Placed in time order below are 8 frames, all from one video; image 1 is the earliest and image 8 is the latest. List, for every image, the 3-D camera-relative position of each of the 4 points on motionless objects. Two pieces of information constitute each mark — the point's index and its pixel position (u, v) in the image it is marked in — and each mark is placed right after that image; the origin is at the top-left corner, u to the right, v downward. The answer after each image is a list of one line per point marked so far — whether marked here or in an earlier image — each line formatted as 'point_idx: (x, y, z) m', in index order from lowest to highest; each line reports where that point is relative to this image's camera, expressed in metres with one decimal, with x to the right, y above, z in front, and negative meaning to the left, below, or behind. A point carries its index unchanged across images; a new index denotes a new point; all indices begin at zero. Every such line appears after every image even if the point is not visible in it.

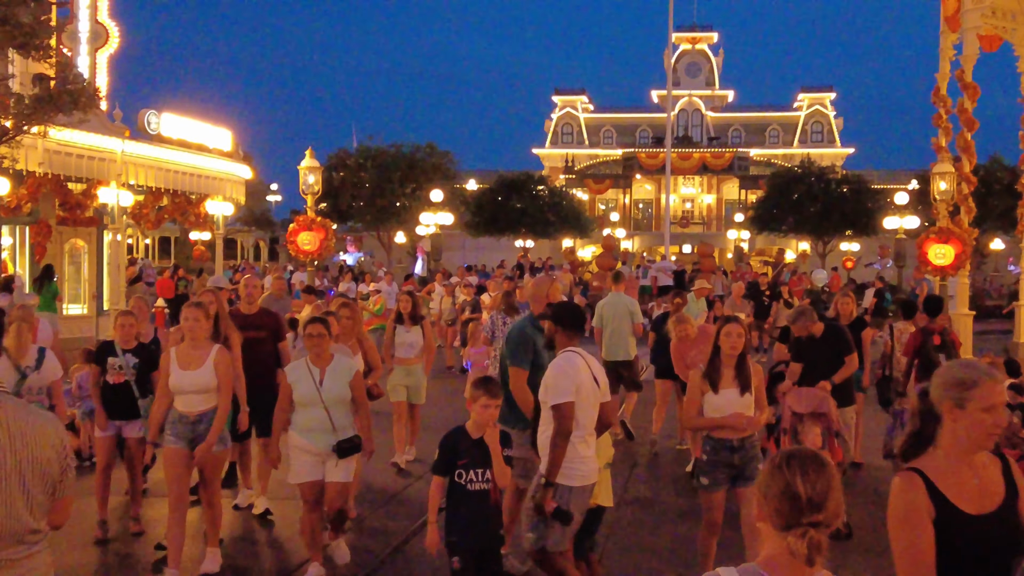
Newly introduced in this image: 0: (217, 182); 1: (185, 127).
0: (-5.2, +1.9, +16.1) m
1: (-5.4, +2.7, +15.1) m
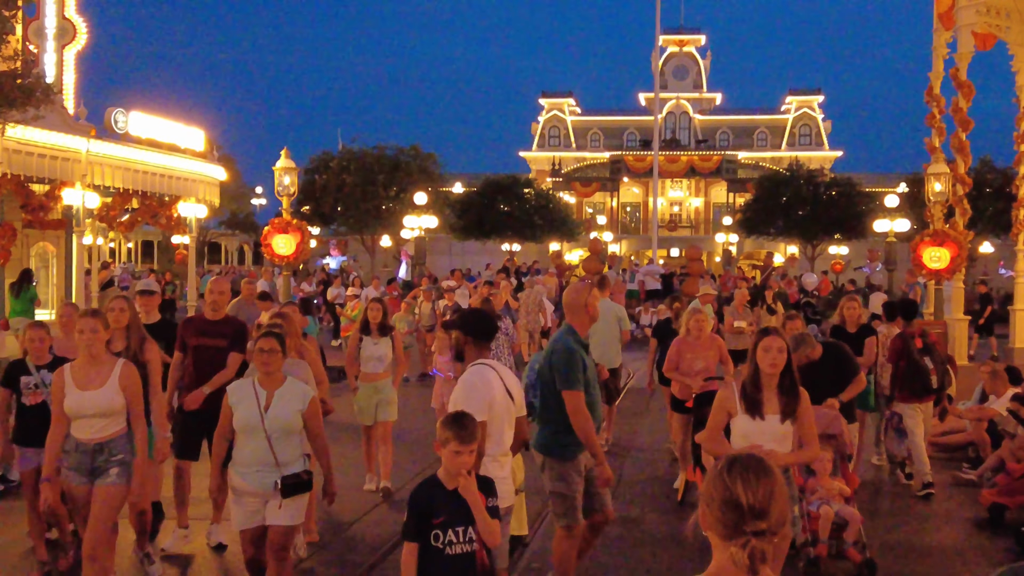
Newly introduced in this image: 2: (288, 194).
0: (-5.5, +1.8, +15.5) m
1: (-5.7, +2.6, +14.5) m
2: (-3.8, +1.6, +15.3) m
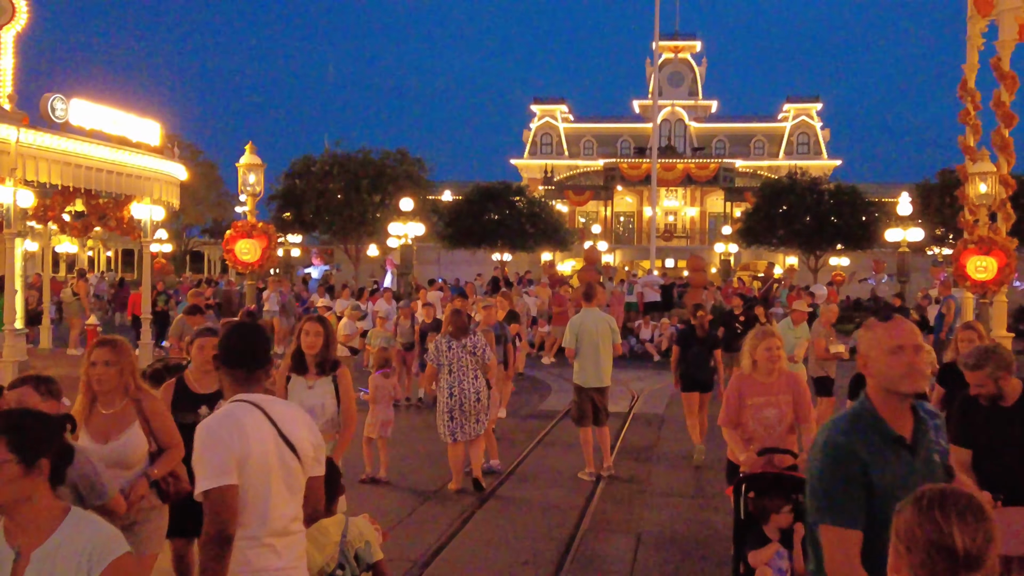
0: (-5.6, +1.6, +13.9) m
1: (-5.8, +2.4, +12.9) m
2: (-3.9, +1.4, +13.7) m
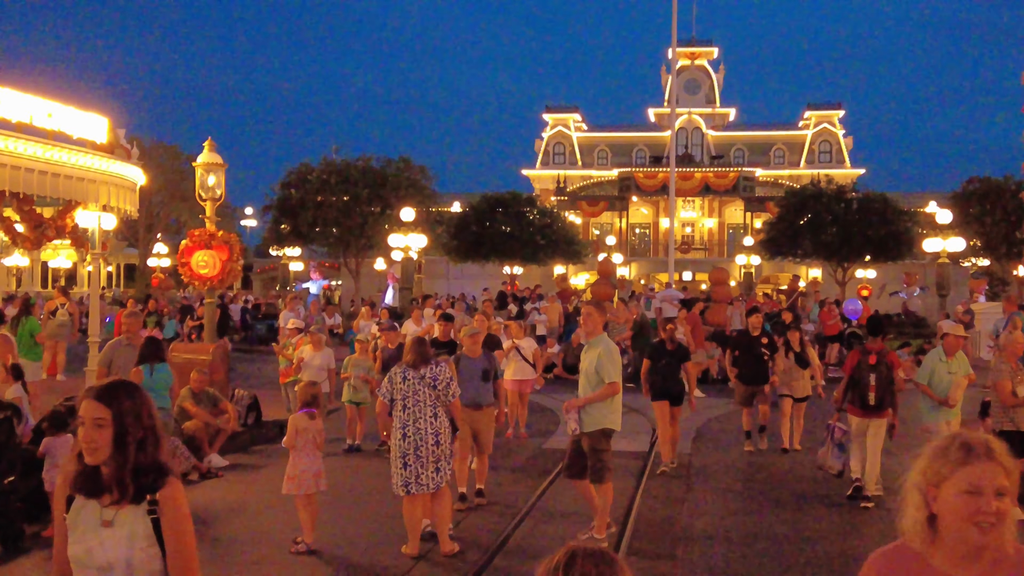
0: (-5.7, +1.4, +12.1) m
1: (-5.8, +2.2, +11.1) m
2: (-3.9, +1.2, +11.9) m
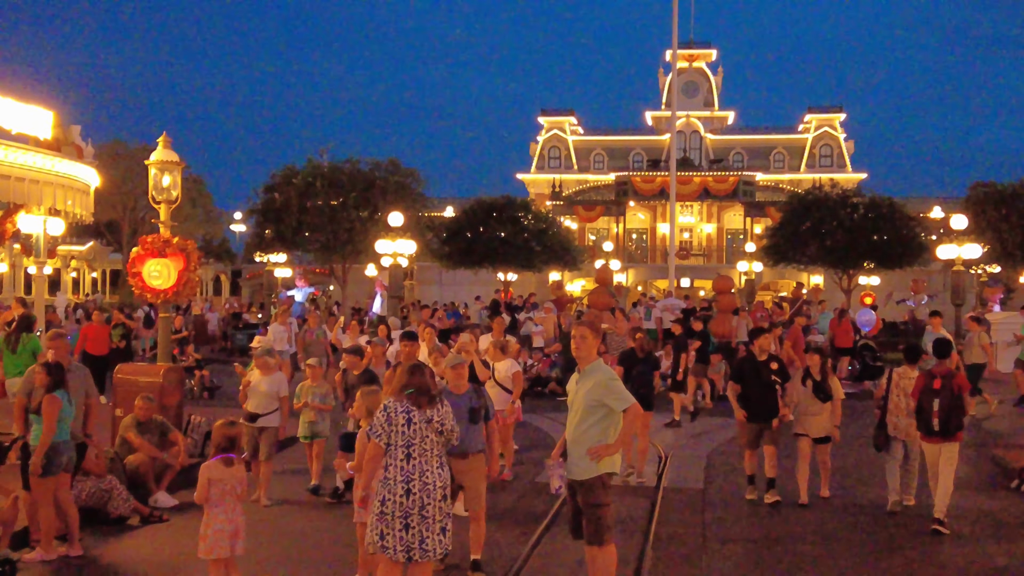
0: (-5.8, +1.2, +10.9) m
1: (-5.9, +2.1, +9.9) m
2: (-4.0, +1.0, +10.6) m
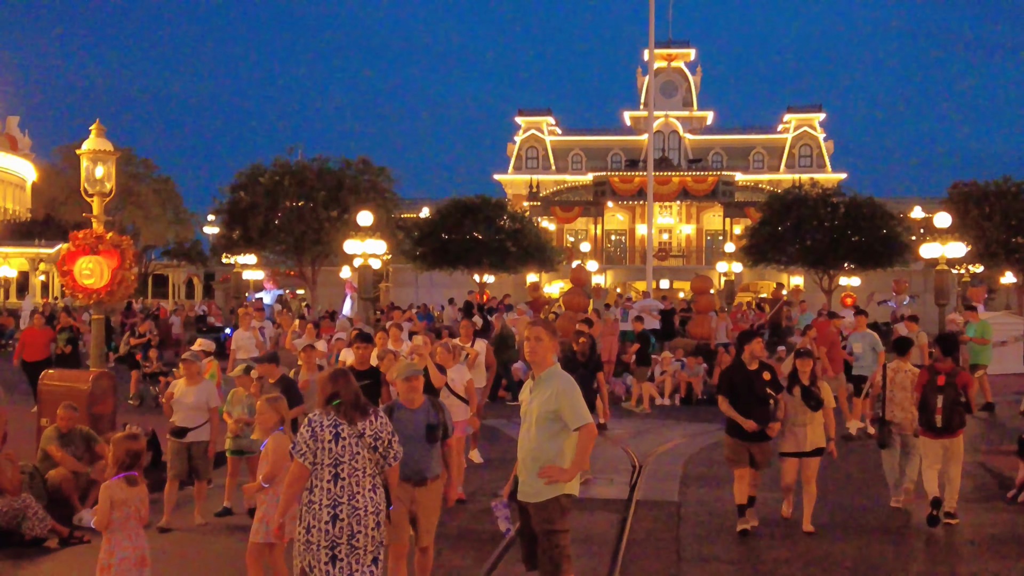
0: (-6.2, +1.2, +10.0) m
1: (-6.3, +2.1, +9.0) m
2: (-4.4, +1.0, +9.8) m
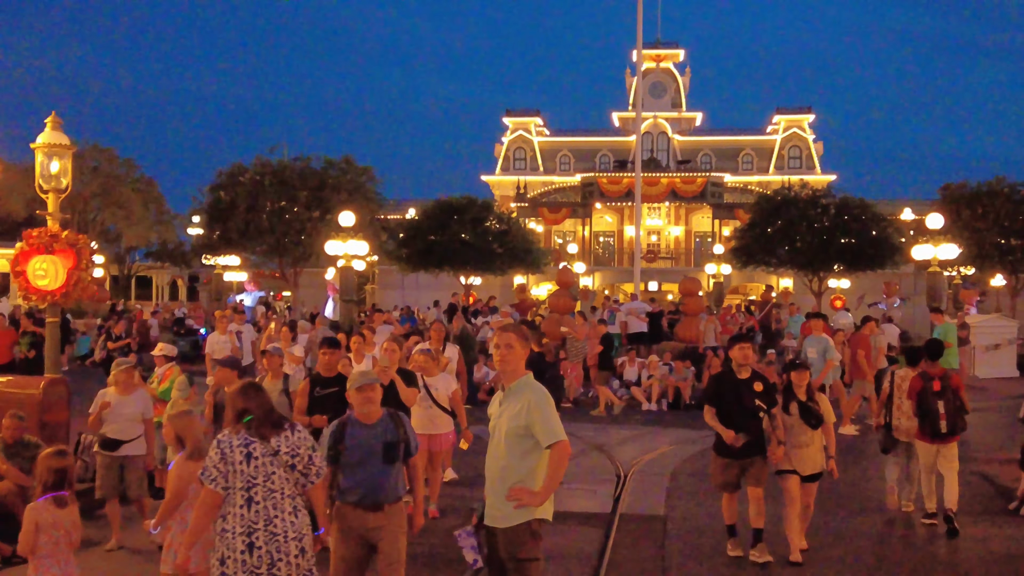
0: (-6.4, +1.2, +9.5) m
1: (-6.5, +2.0, +8.5) m
2: (-4.6, +1.0, +9.3) m
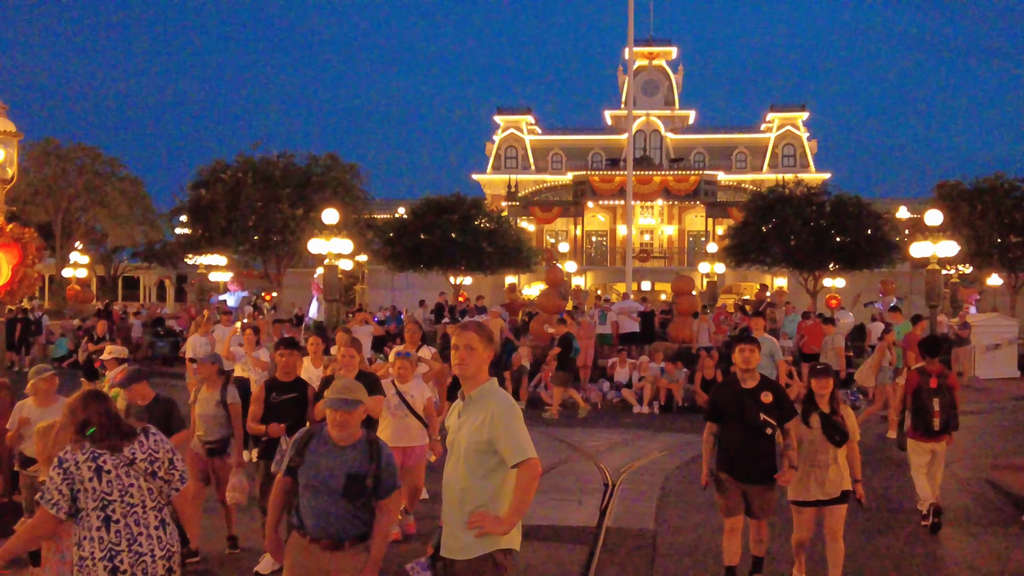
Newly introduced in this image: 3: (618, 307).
0: (-6.6, +1.2, +8.8) m
1: (-6.7, +2.1, +7.8) m
2: (-4.8, +1.0, +8.7) m
3: (+2.2, -0.4, +18.6) m
